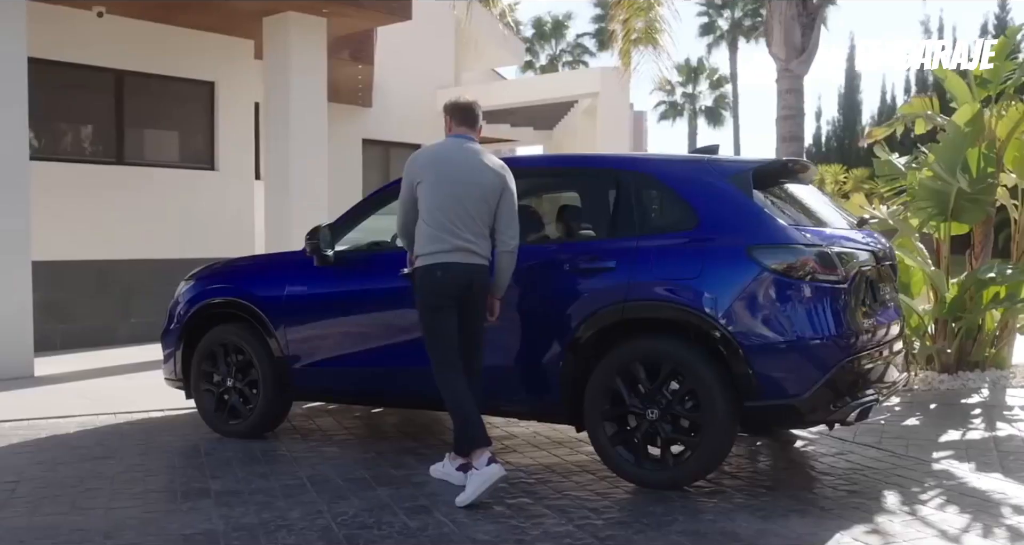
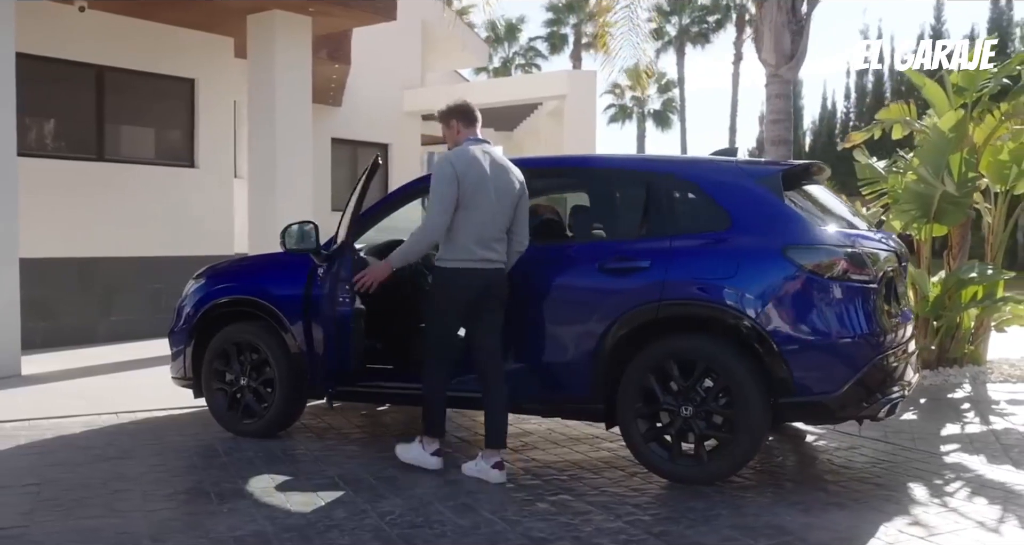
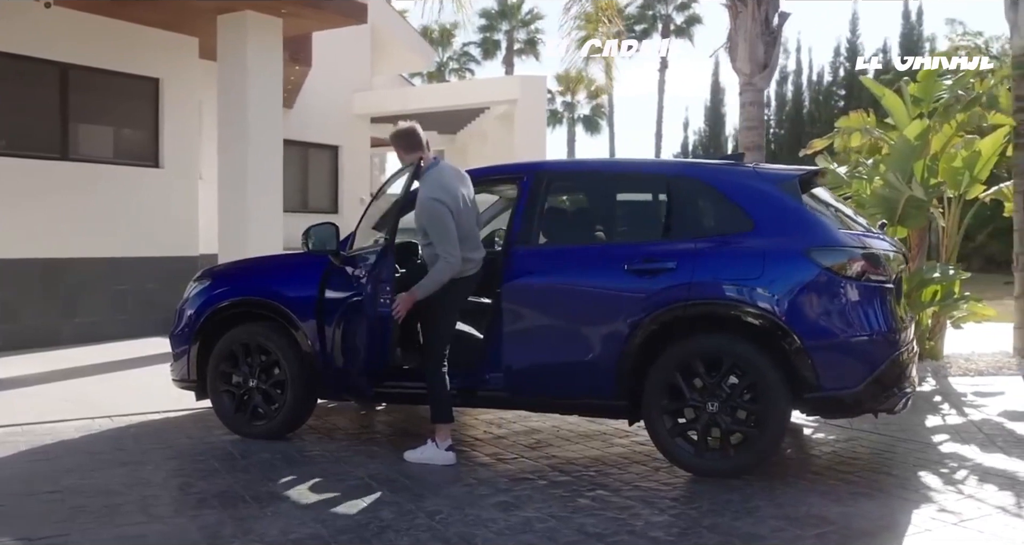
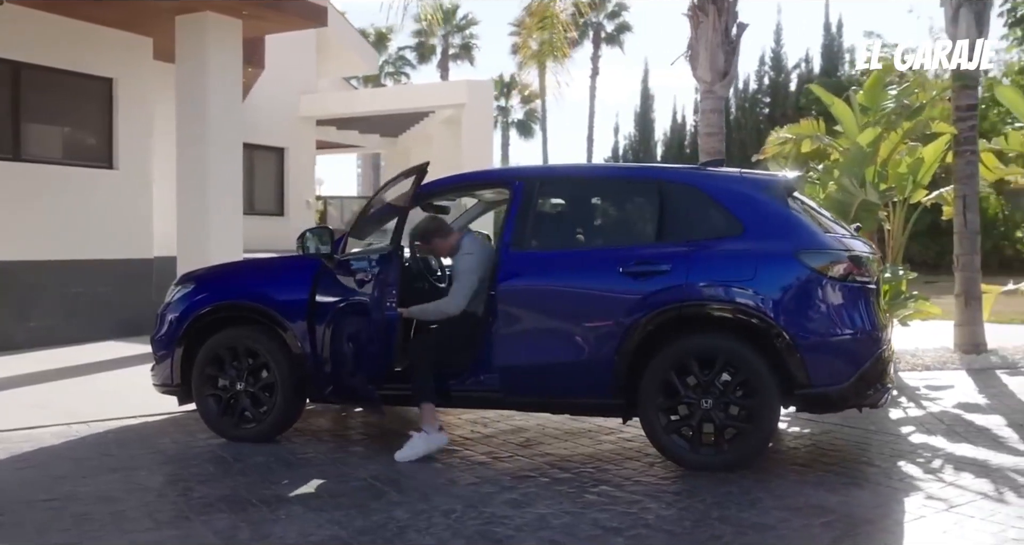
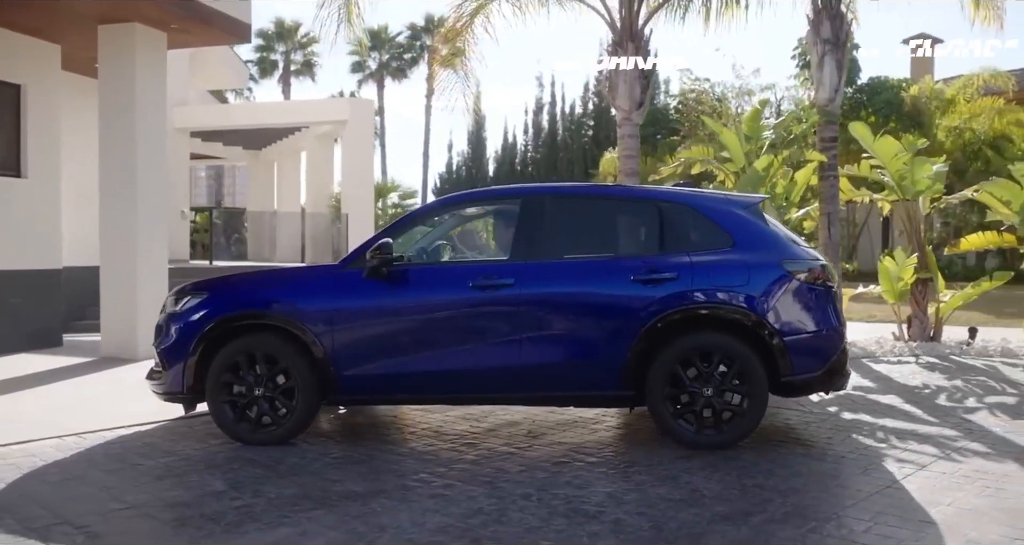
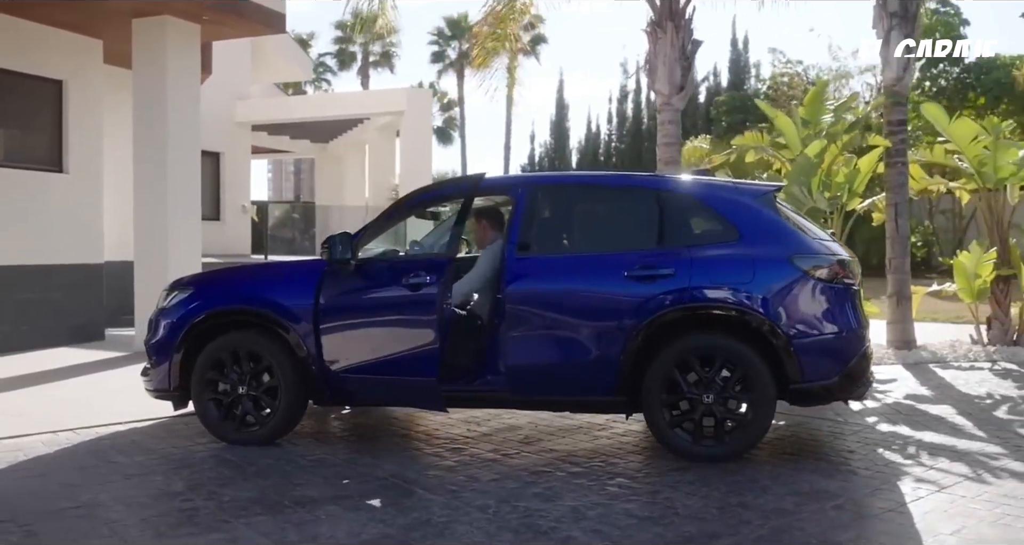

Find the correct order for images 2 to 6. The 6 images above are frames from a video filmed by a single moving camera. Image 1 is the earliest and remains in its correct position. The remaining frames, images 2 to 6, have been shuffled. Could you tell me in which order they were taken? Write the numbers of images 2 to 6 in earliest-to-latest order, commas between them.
2, 3, 4, 6, 5
